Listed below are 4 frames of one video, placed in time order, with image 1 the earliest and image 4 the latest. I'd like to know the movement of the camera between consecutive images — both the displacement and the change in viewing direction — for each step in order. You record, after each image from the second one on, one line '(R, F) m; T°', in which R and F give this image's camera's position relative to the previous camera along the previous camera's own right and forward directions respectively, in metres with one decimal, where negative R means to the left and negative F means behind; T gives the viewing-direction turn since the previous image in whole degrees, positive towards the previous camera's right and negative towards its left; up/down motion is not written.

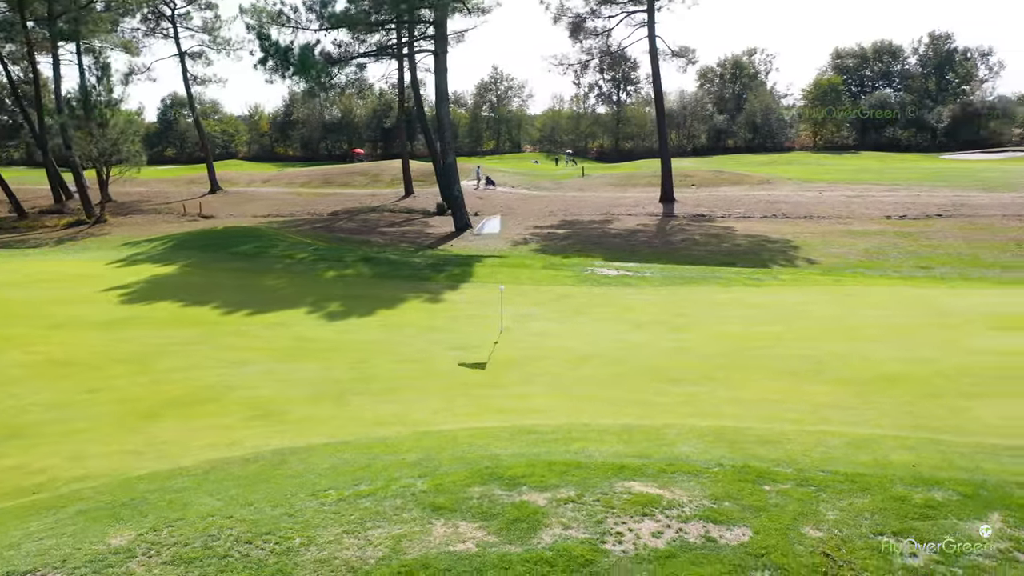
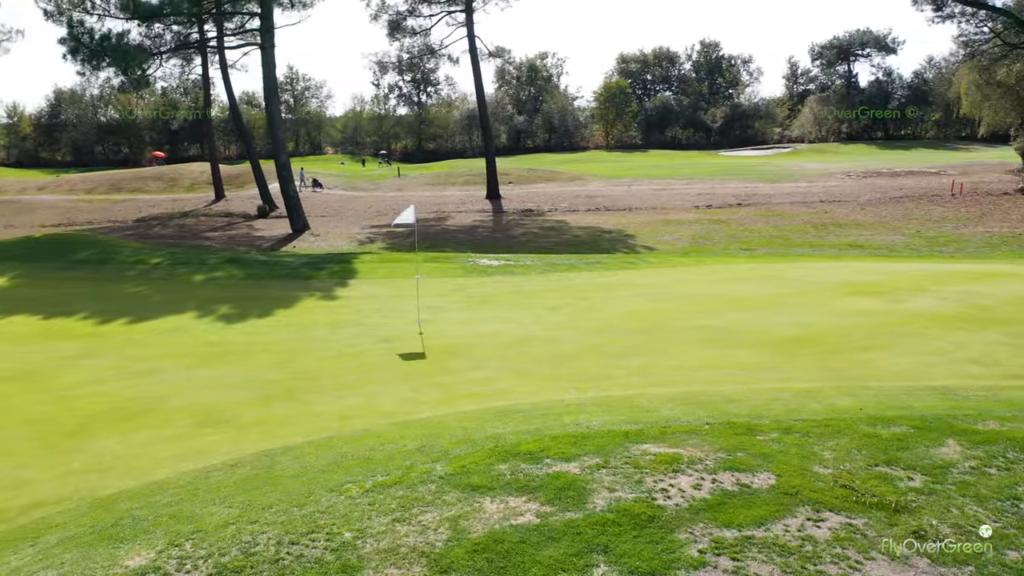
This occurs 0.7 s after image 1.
(-1.2, +0.1) m; +14°
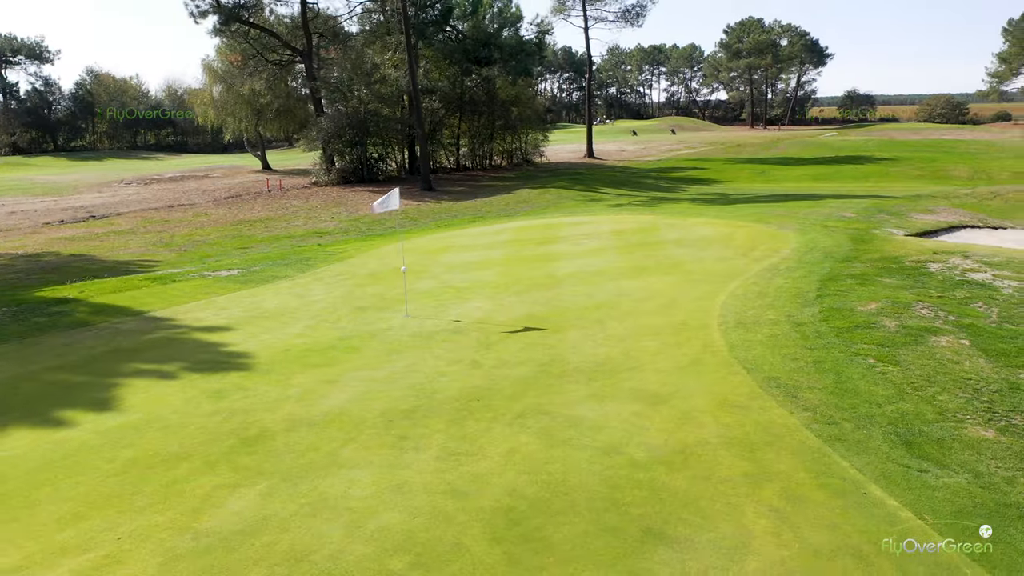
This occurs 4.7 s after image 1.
(-6.9, +3.5) m; +57°
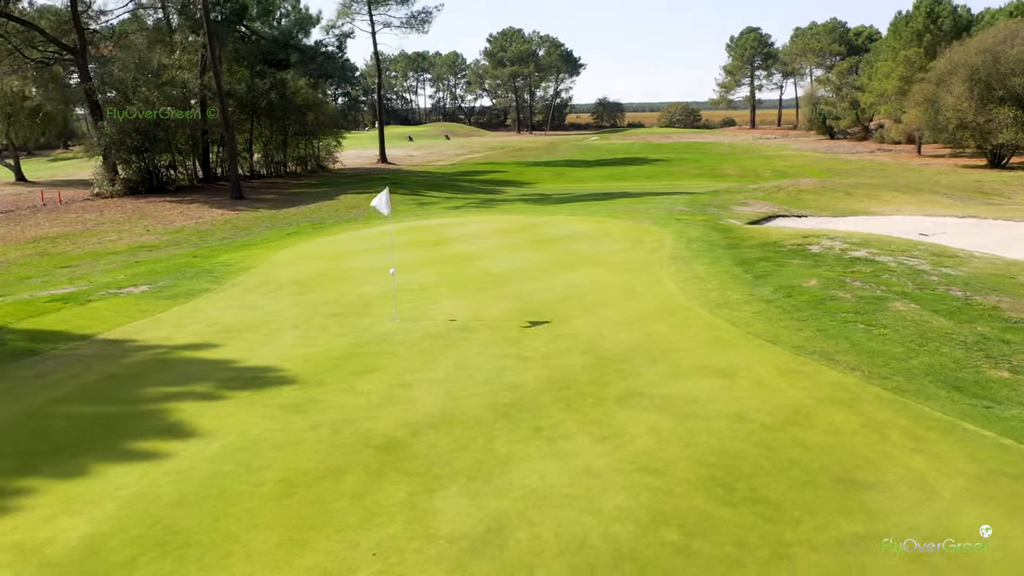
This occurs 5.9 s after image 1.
(-2.1, +0.2) m; +16°
